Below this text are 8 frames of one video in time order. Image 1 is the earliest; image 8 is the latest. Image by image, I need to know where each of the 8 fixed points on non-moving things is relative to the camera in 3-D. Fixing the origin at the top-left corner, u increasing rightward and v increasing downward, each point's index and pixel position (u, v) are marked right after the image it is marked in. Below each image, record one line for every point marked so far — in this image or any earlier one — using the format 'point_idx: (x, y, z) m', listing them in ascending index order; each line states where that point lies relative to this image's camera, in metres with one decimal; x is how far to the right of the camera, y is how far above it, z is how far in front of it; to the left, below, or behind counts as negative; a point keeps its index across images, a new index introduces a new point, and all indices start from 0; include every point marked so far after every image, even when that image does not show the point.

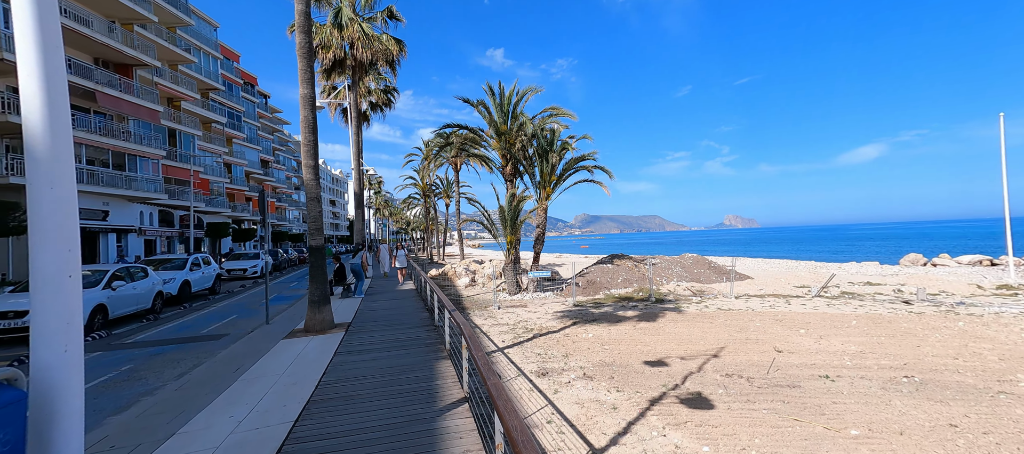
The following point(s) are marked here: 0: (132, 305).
0: (-8.1, -1.7, +8.6) m
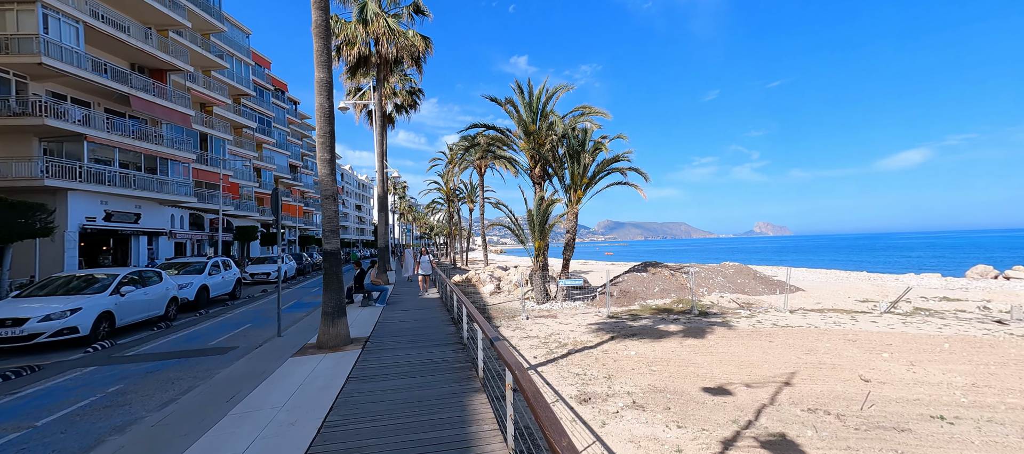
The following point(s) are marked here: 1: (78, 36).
0: (-7.4, -1.7, +8.1) m
1: (-19.3, +8.6, +17.9) m
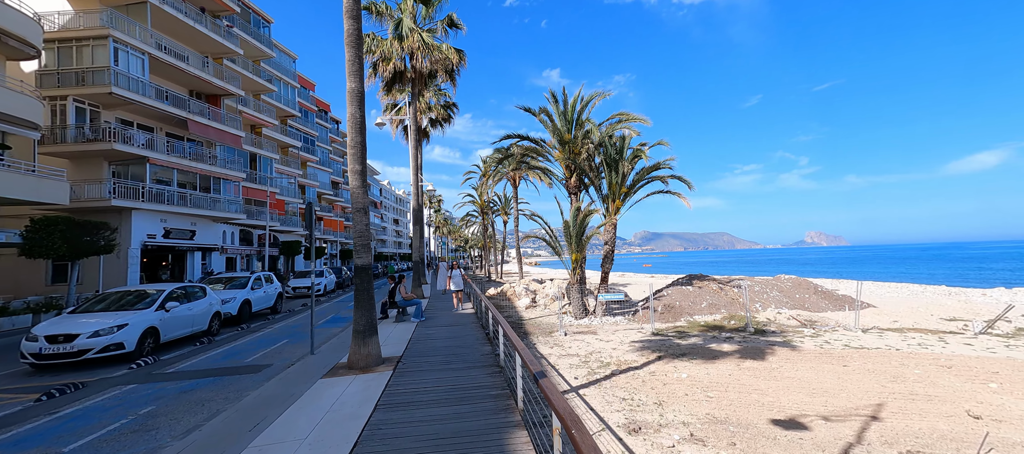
0: (-6.7, -2.1, +8.2) m
1: (-17.7, +7.8, +19.3) m
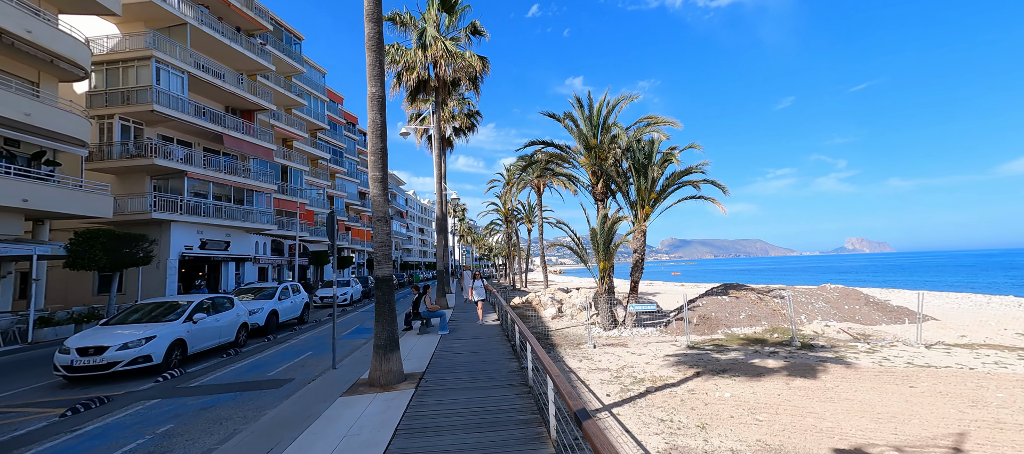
0: (-6.1, -2.3, +8.2) m
1: (-16.6, +7.2, +20.2) m
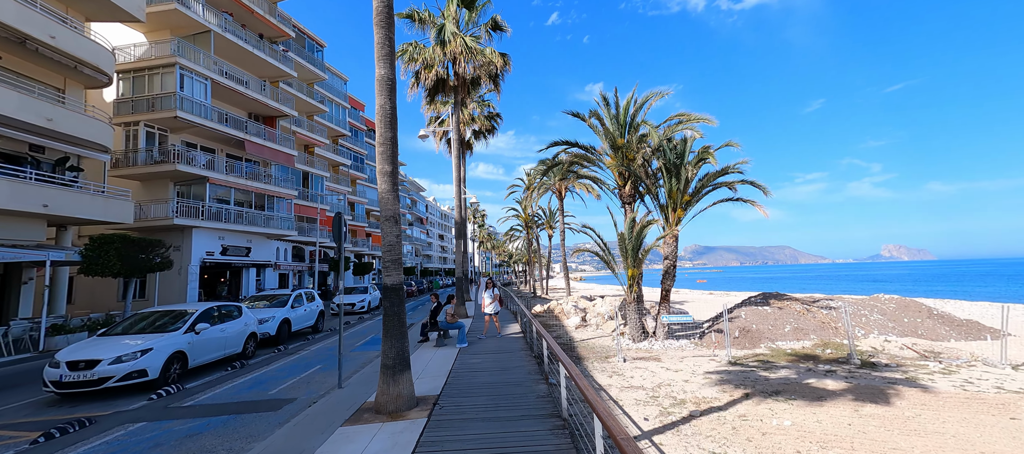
0: (-5.6, -2.4, +7.7) m
1: (-15.5, +6.9, +20.3) m
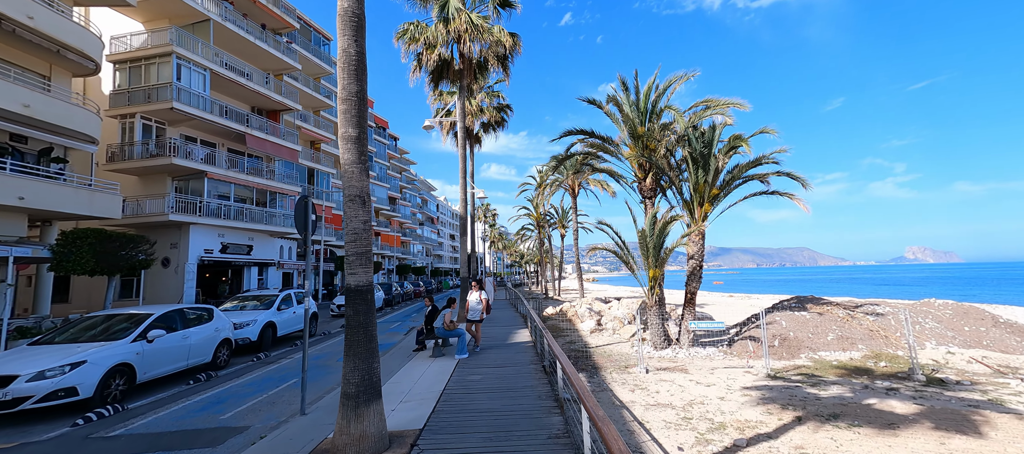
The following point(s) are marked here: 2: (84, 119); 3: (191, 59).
0: (-5.5, -2.2, +6.6) m
1: (-15.0, +7.1, +19.5) m
2: (-14.5, +3.7, +13.6) m
3: (-15.0, +7.8, +18.7) m
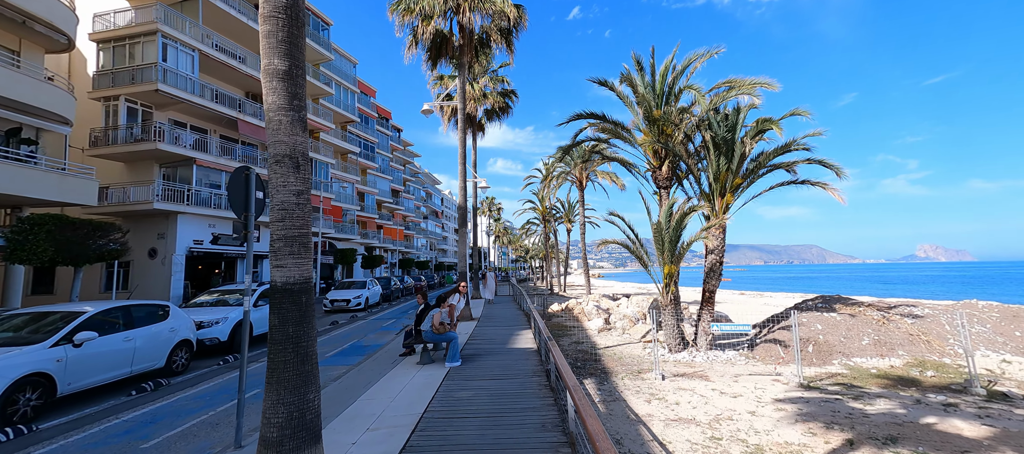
0: (-5.5, -1.9, +5.6) m
1: (-14.7, +7.5, +18.6) m
2: (-14.4, +4.1, +12.6) m
3: (-14.8, +8.3, +17.7) m
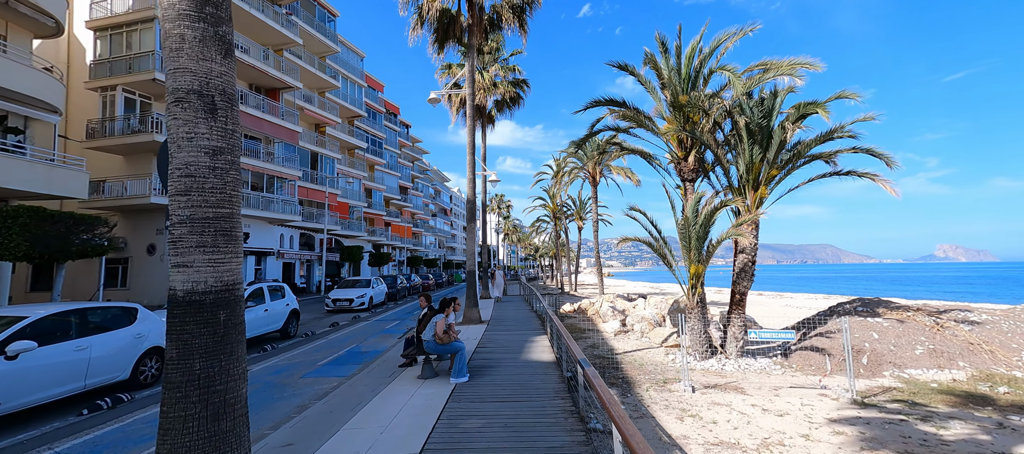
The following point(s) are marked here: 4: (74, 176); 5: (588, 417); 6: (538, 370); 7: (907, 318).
0: (-5.3, -1.8, +4.8) m
1: (-14.2, +7.7, +17.9) m
2: (-14.0, +4.2, +11.9) m
3: (-14.3, +8.5, +17.0) m
4: (-13.6, +1.6, +12.5) m
5: (+0.9, -2.0, +4.6) m
6: (+0.4, -2.2, +6.3) m
7: (+11.6, -2.6, +11.7) m
